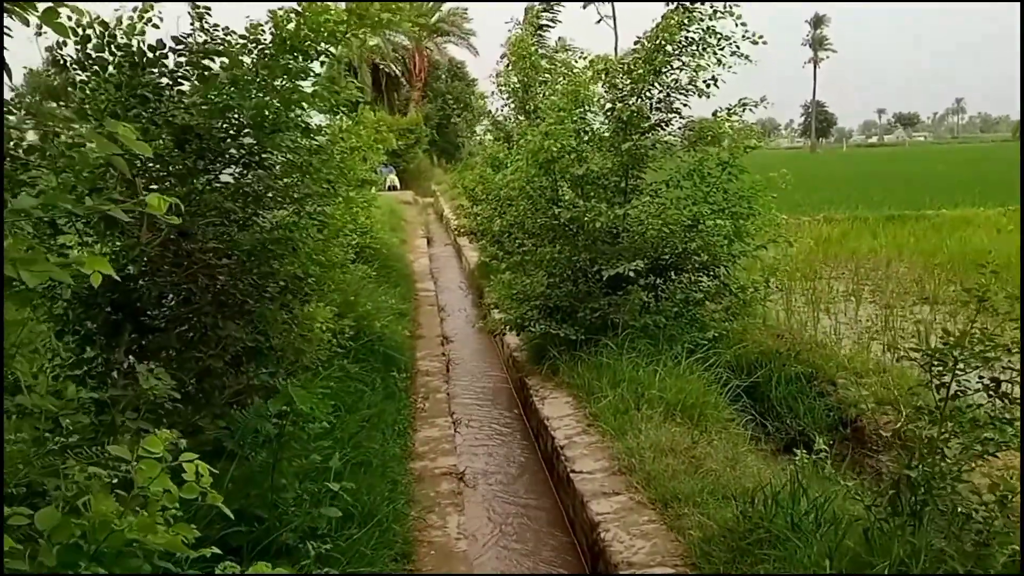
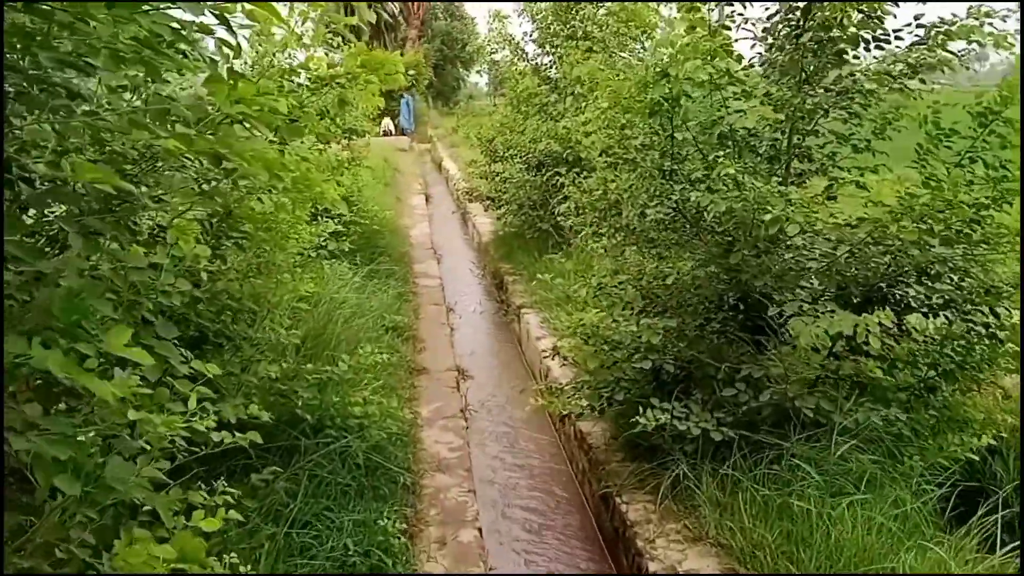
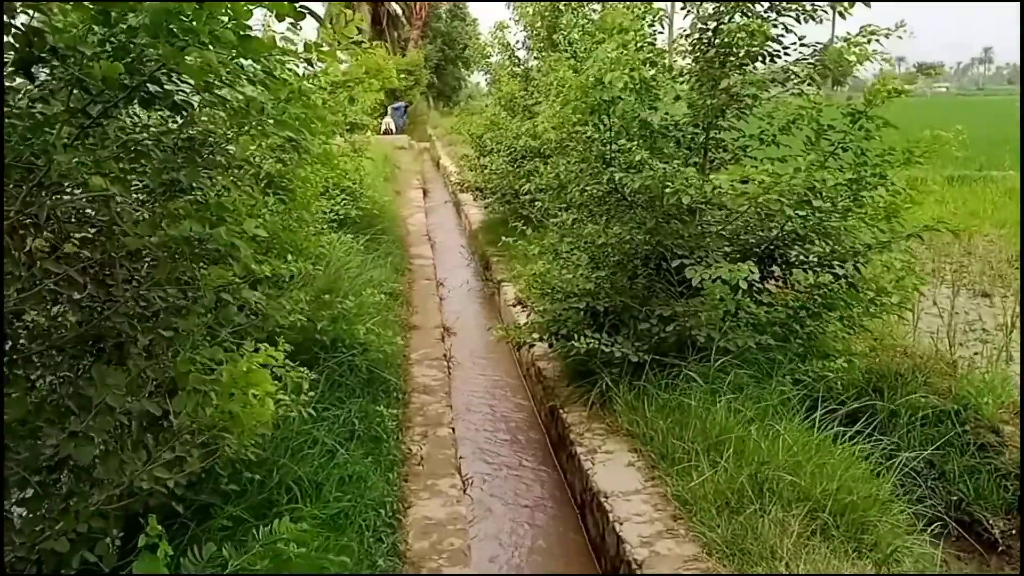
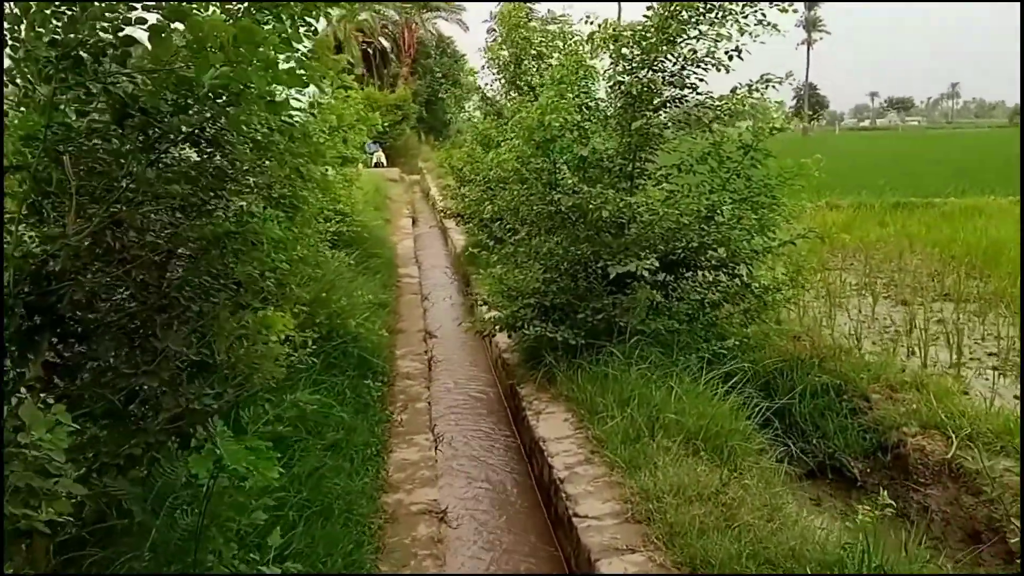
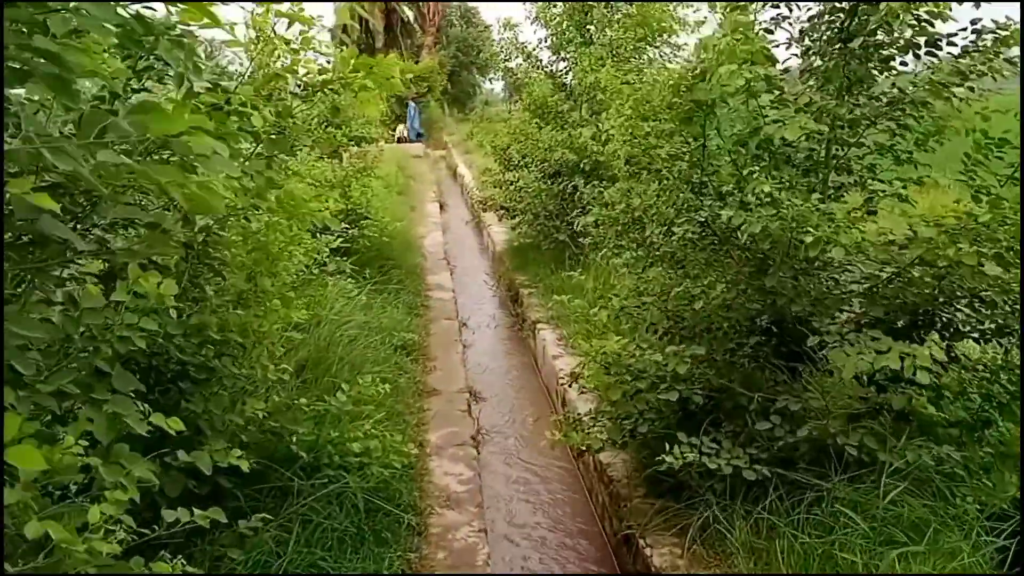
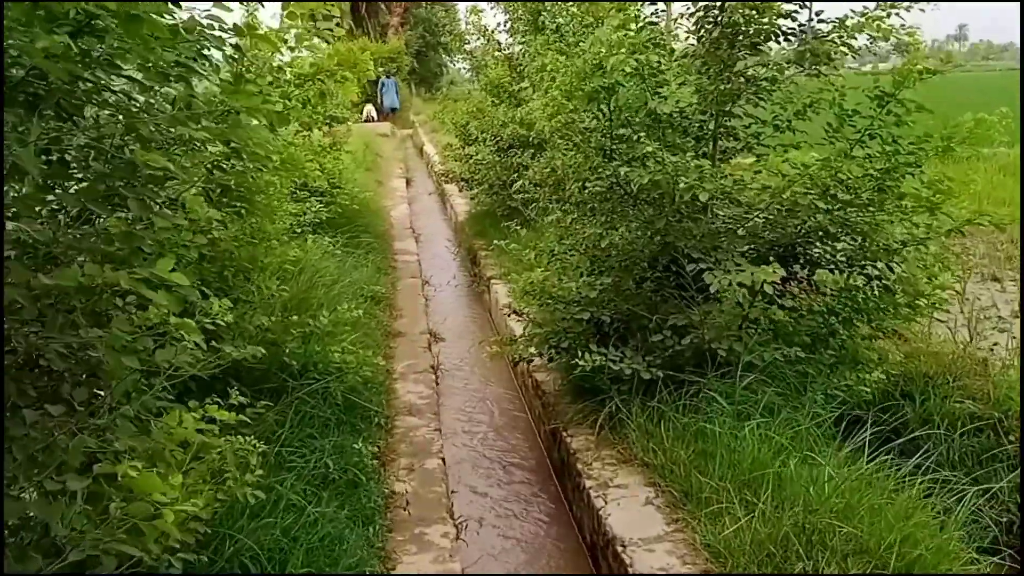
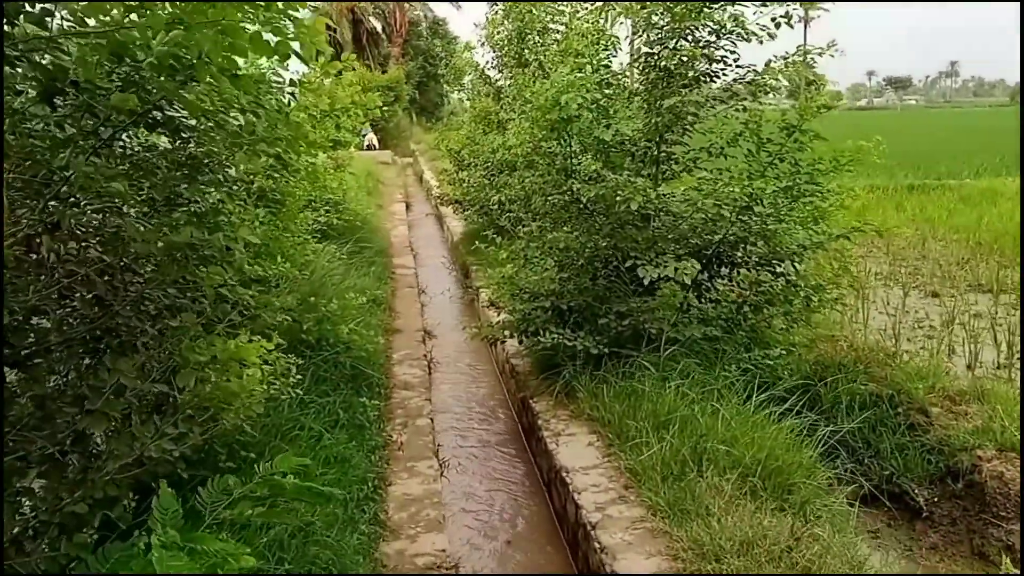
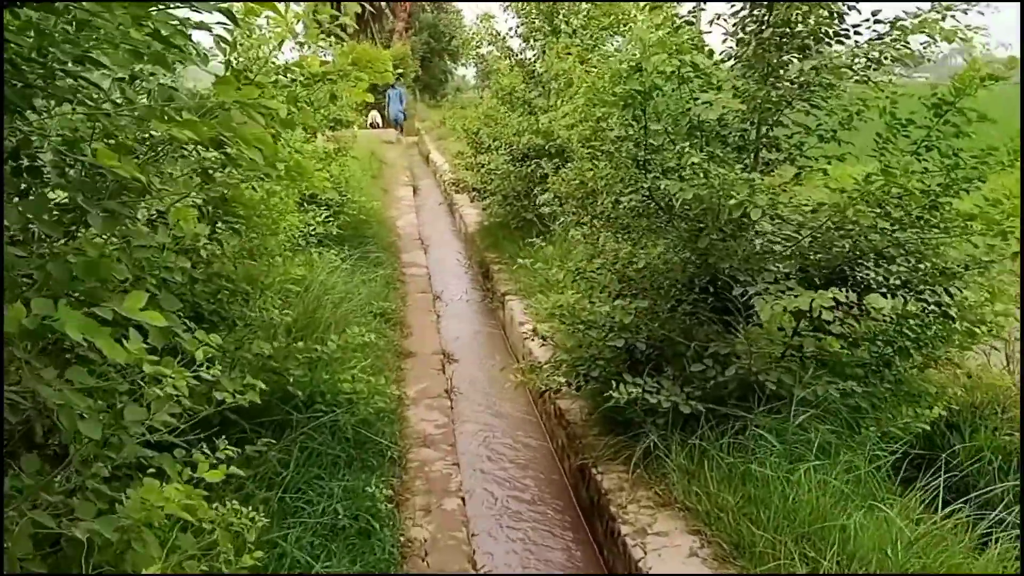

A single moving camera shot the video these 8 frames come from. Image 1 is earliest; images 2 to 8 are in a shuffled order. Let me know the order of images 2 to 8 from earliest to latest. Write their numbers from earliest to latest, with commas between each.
4, 7, 3, 6, 8, 2, 5
